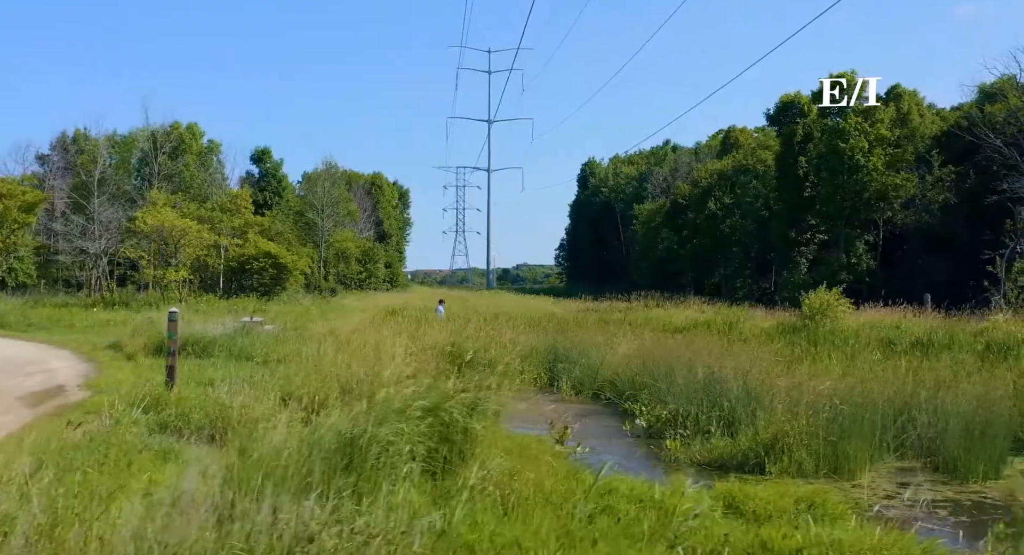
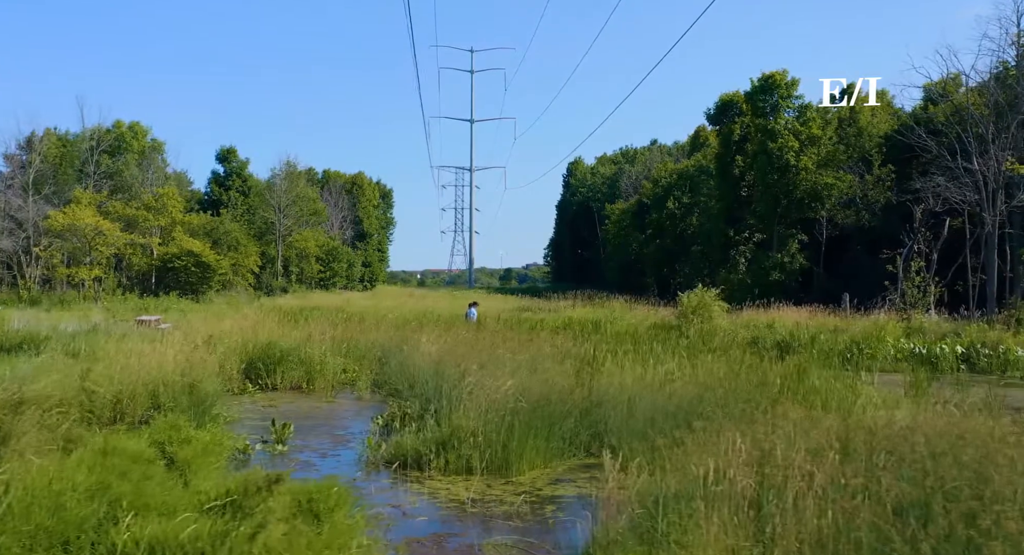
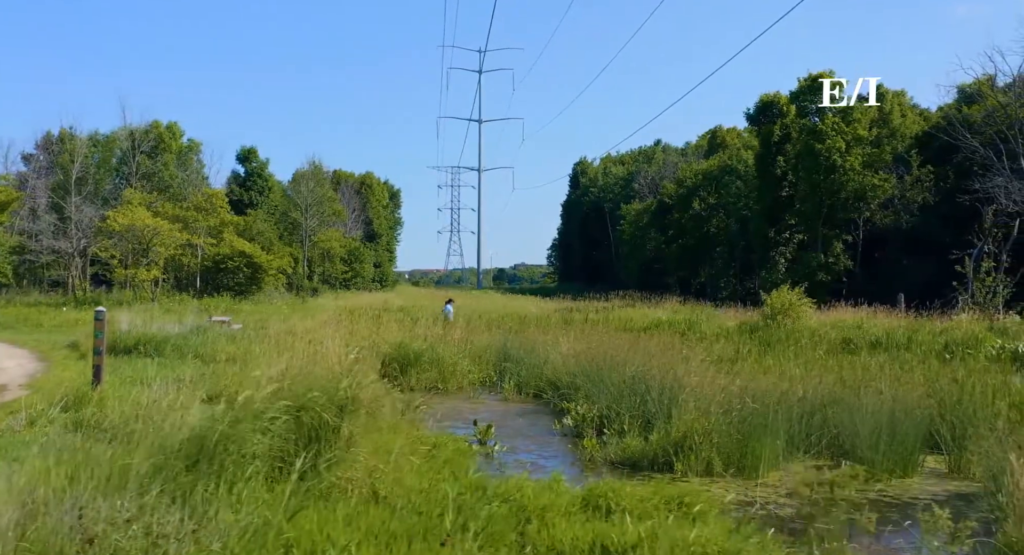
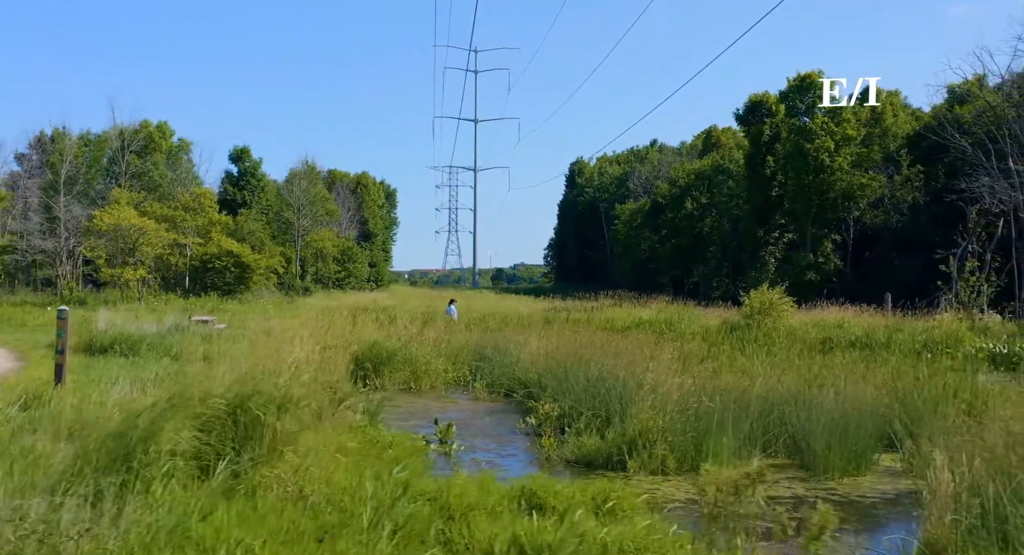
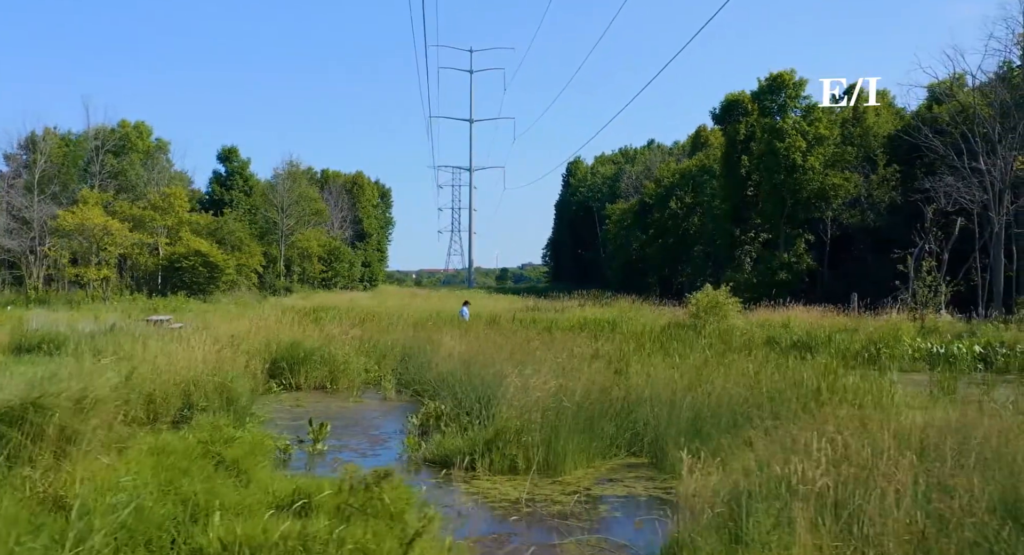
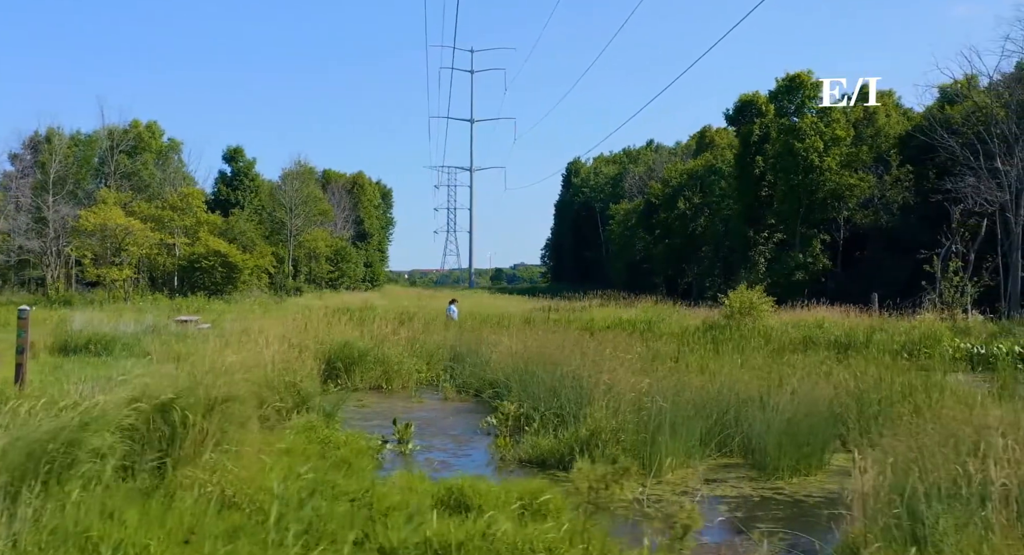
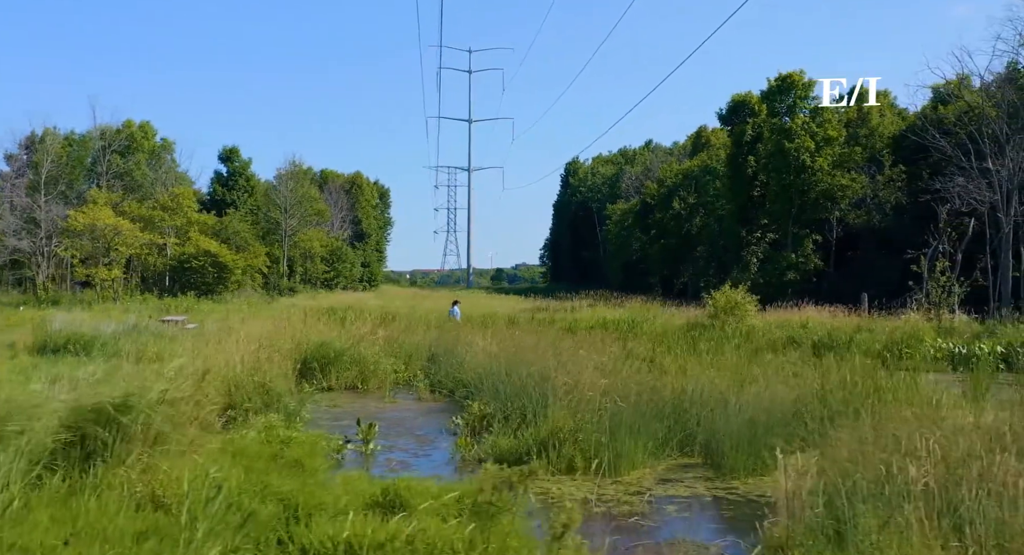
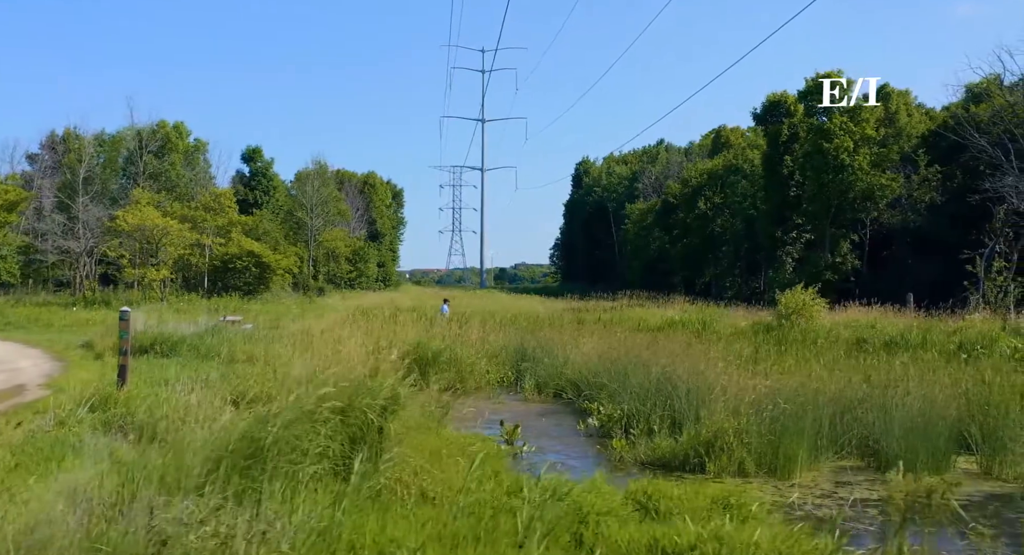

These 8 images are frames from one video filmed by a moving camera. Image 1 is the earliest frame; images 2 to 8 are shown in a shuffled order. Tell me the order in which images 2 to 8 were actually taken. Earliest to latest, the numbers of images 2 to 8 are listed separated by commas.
8, 3, 4, 6, 7, 5, 2
